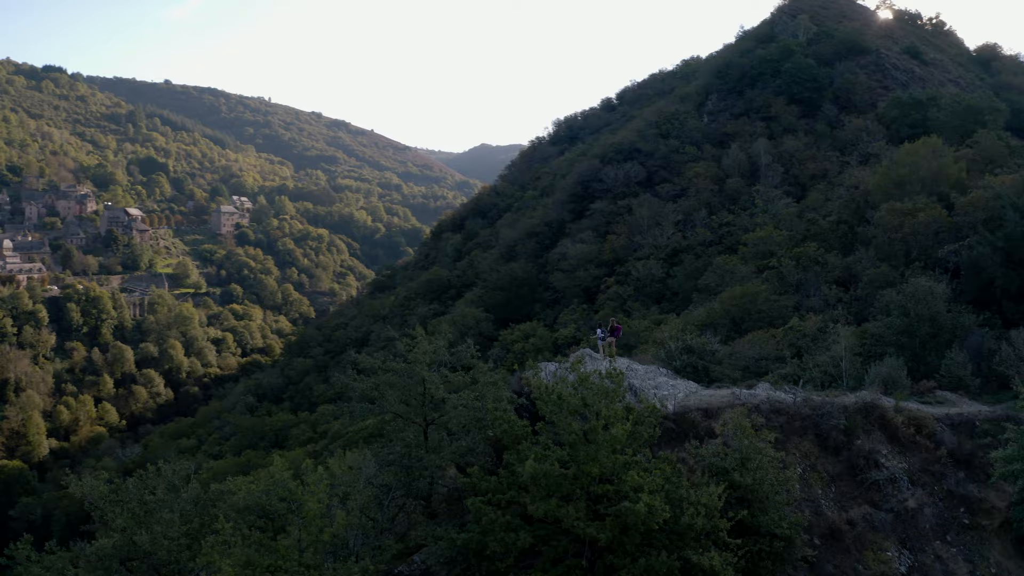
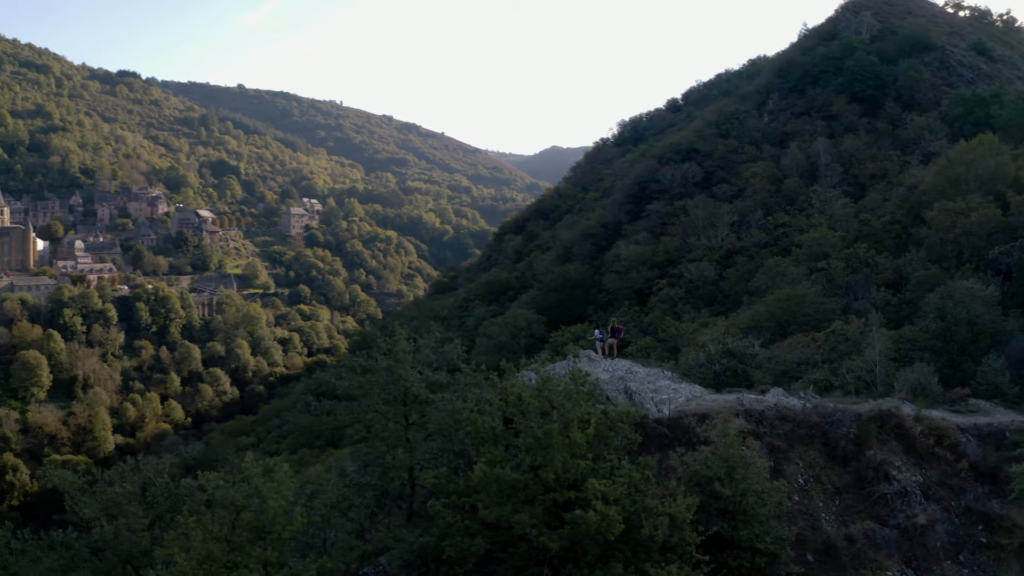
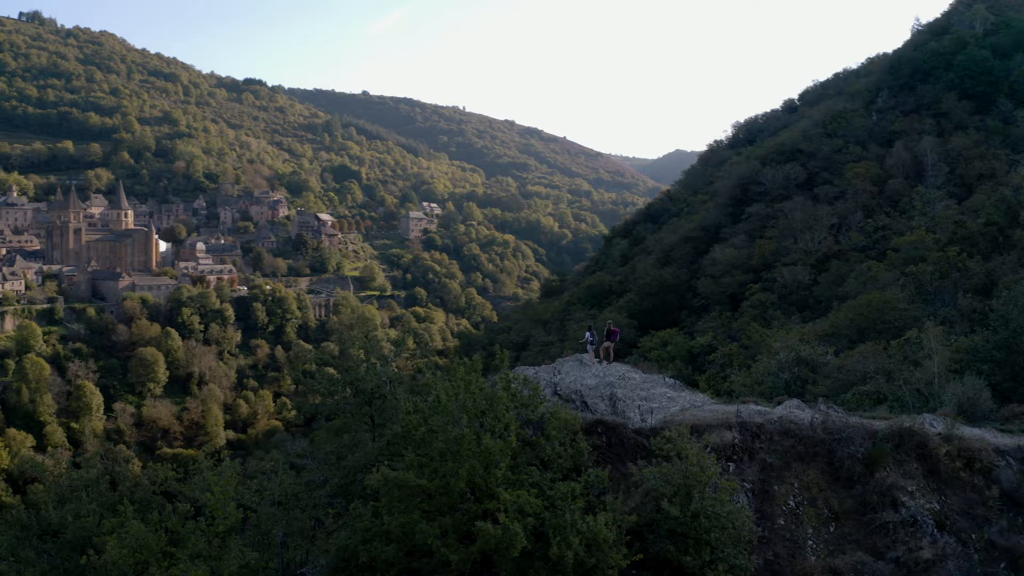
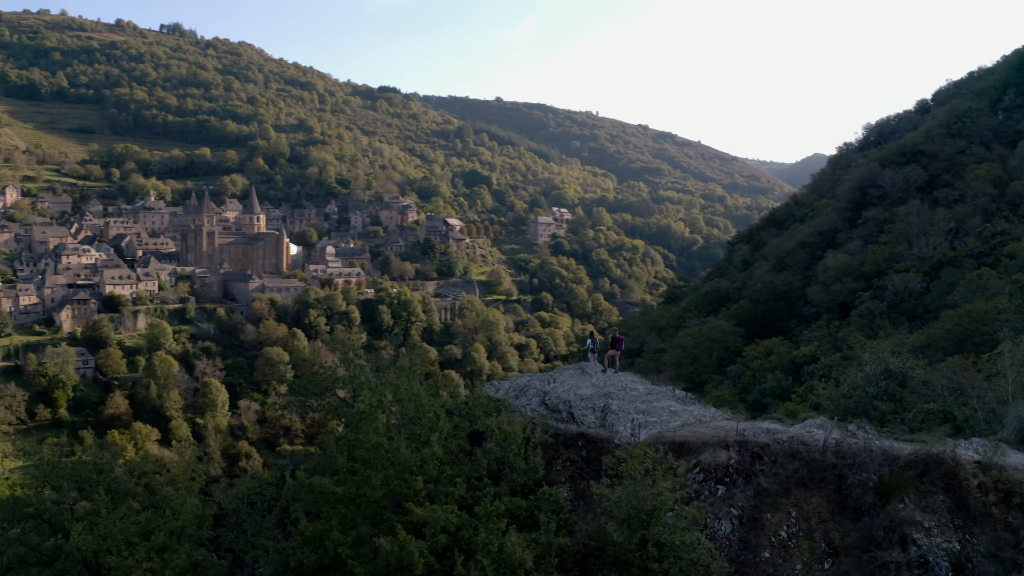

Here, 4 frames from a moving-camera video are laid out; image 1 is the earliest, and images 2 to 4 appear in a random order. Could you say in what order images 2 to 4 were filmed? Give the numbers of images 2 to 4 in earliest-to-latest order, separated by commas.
2, 3, 4
